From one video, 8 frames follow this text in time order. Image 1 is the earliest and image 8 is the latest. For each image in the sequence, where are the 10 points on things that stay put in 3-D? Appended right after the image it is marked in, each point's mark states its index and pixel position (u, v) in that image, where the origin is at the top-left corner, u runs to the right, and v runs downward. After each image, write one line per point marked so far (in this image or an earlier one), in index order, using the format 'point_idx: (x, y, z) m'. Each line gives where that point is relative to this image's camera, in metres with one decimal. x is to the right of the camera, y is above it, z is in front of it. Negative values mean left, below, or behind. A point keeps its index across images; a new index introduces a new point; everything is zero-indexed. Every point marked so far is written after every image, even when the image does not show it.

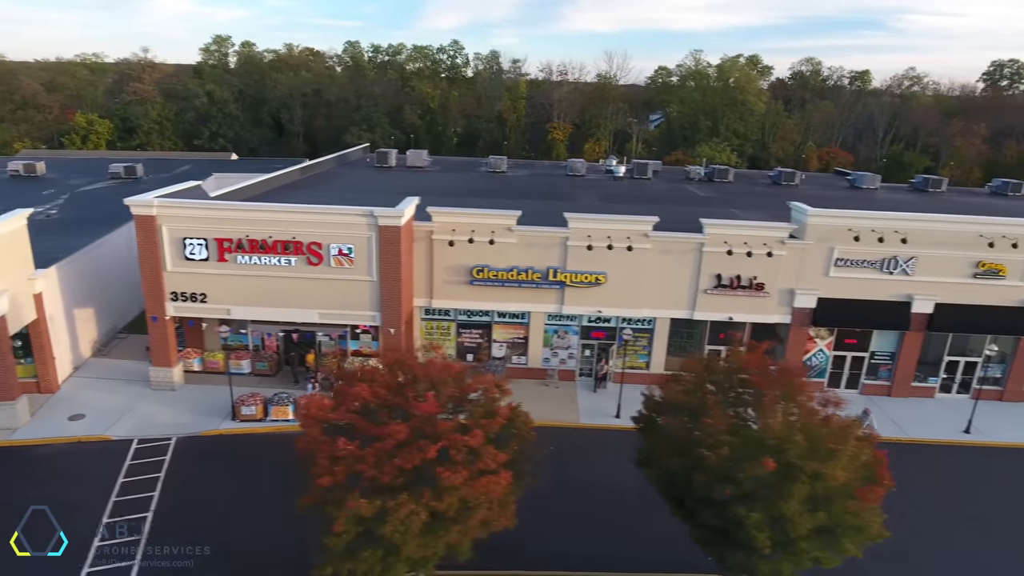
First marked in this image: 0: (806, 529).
0: (+3.6, -2.9, +11.2) m
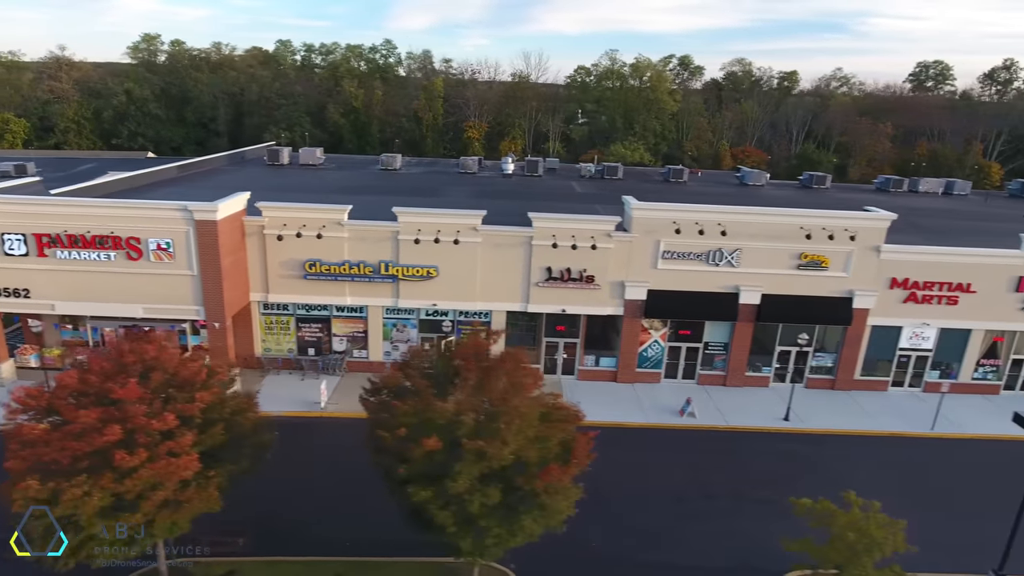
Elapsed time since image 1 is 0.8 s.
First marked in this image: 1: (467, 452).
0: (-0.5, -2.7, +11.5) m
1: (-0.6, -2.0, +11.4) m
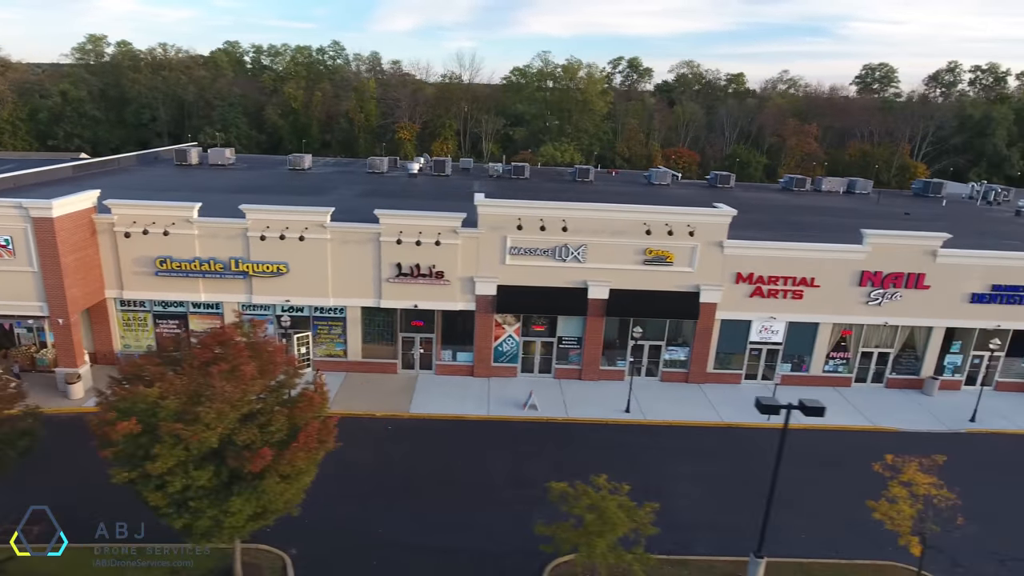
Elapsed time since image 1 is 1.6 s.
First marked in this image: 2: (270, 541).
0: (-4.3, -2.6, +11.8) m
1: (-4.4, -1.9, +11.7) m
2: (-4.5, -4.7, +16.9) m
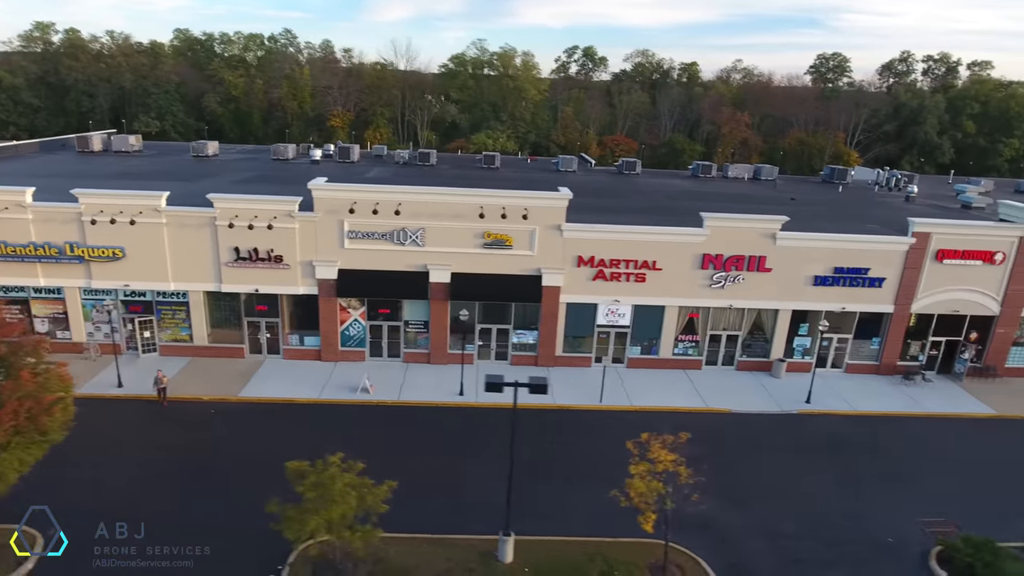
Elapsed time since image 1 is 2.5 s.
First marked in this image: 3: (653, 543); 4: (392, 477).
0: (-8.7, -2.3, +11.8) m
1: (-8.8, -1.6, +11.7) m
2: (-8.9, -4.3, +16.9) m
3: (+2.5, -4.7, +17.0) m
4: (-2.5, -3.9, +19.1) m
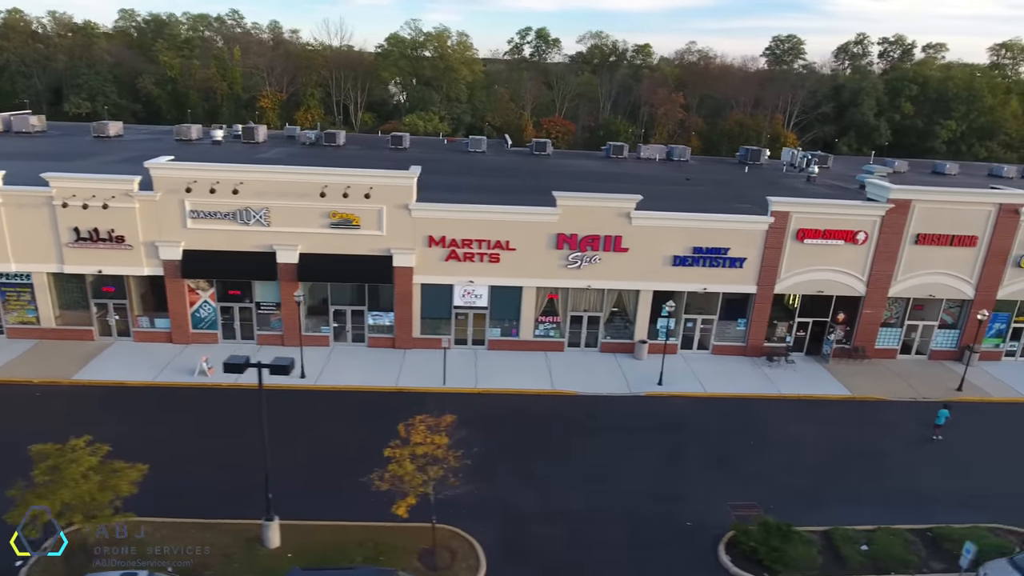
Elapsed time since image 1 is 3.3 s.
0: (-12.7, -2.0, +11.2) m
1: (-12.8, -1.3, +11.1) m
2: (-12.9, -4.0, +16.4) m
3: (-1.5, -4.3, +16.6) m
4: (-6.5, -3.5, +18.6) m
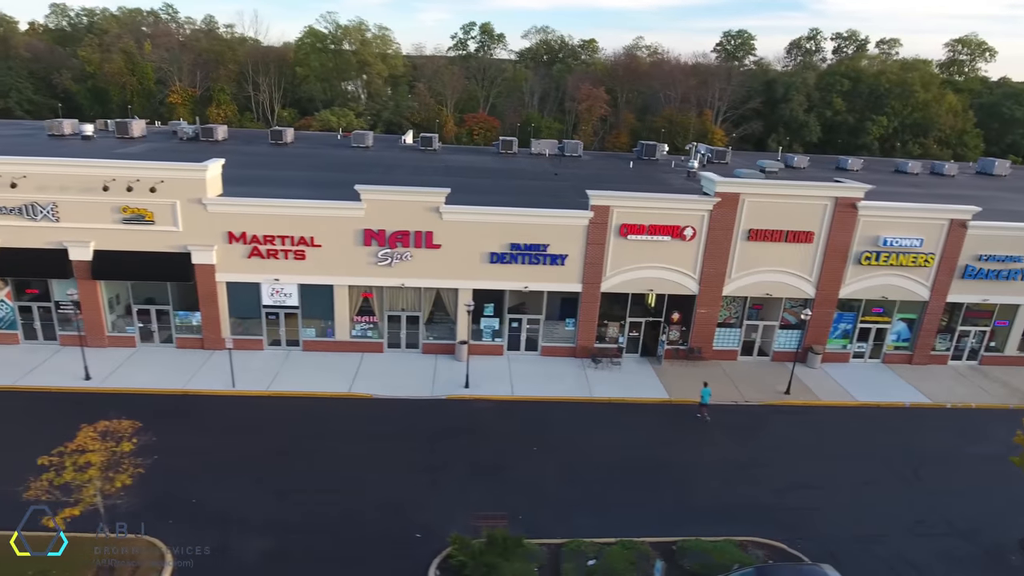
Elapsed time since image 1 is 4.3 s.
0: (-17.8, -2.0, +10.1) m
1: (-17.9, -1.3, +10.0) m
2: (-18.0, -3.9, +15.3) m
3: (-6.7, -4.3, +15.5) m
4: (-11.7, -3.5, +17.5) m
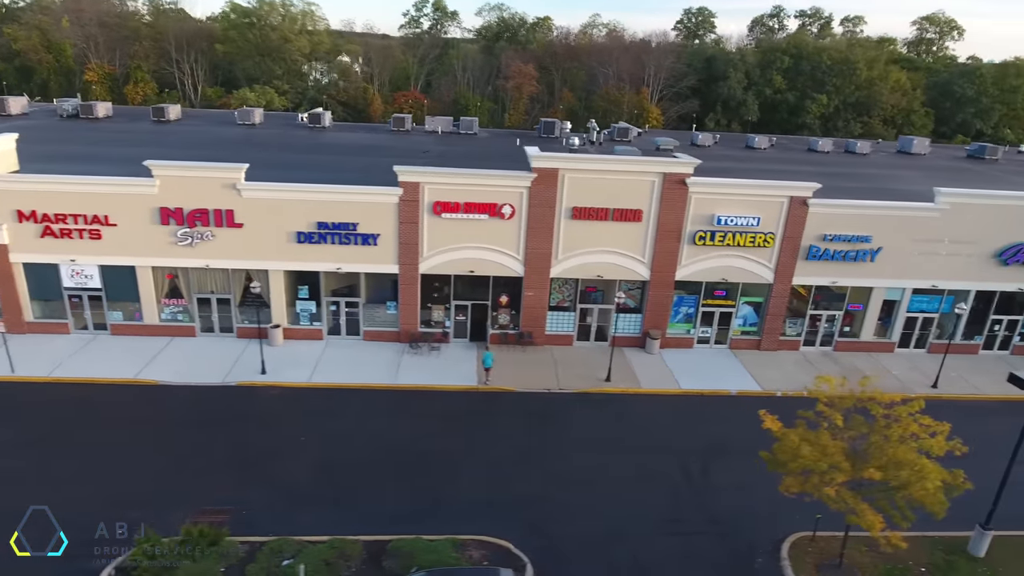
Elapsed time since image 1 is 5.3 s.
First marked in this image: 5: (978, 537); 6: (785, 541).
0: (-22.9, -1.7, +9.1) m
1: (-23.0, -1.0, +9.0) m
2: (-23.1, -3.6, +14.3) m
3: (-11.7, -4.0, +14.4) m
4: (-16.7, -3.1, +16.5) m
5: (+8.2, -4.4, +16.0) m
6: (+4.8, -4.5, +16.2) m
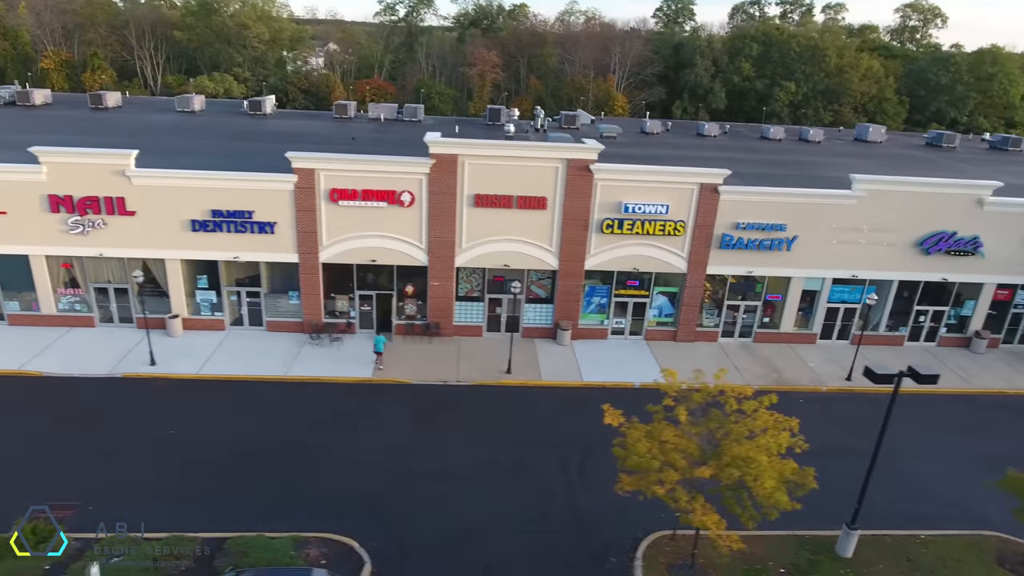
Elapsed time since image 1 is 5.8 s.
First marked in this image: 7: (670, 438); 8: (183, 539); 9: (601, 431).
0: (-25.5, -1.6, +8.7) m
1: (-25.6, -0.9, +8.5) m
2: (-25.6, -3.4, +13.9) m
3: (-14.3, -3.8, +14.0) m
4: (-19.2, -2.9, +16.0) m
5: (+5.6, -4.2, +15.4) m
6: (+2.2, -4.3, +15.6) m
7: (+2.3, -2.2, +13.5) m
8: (-5.3, -4.1, +14.8) m
9: (+2.0, -3.1, +19.8) m
